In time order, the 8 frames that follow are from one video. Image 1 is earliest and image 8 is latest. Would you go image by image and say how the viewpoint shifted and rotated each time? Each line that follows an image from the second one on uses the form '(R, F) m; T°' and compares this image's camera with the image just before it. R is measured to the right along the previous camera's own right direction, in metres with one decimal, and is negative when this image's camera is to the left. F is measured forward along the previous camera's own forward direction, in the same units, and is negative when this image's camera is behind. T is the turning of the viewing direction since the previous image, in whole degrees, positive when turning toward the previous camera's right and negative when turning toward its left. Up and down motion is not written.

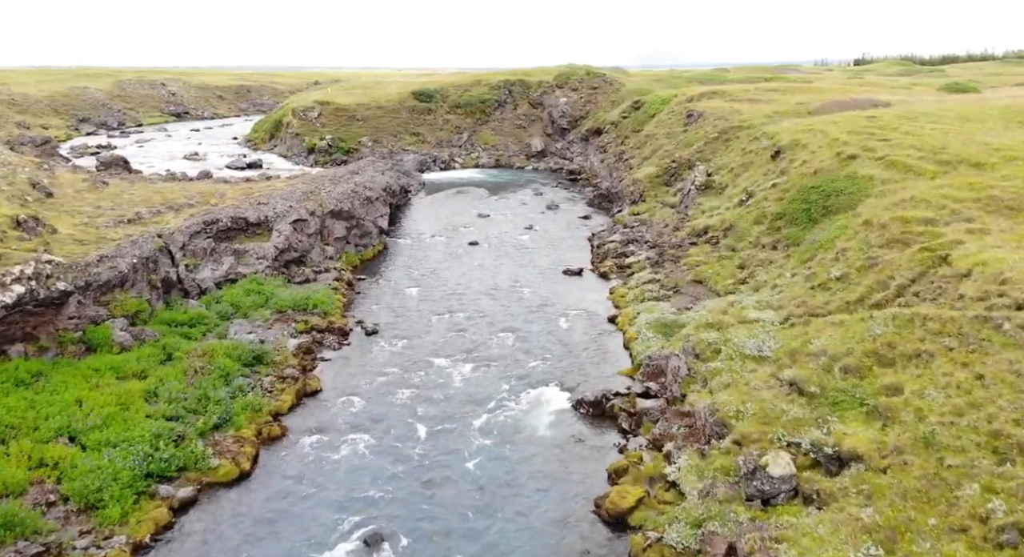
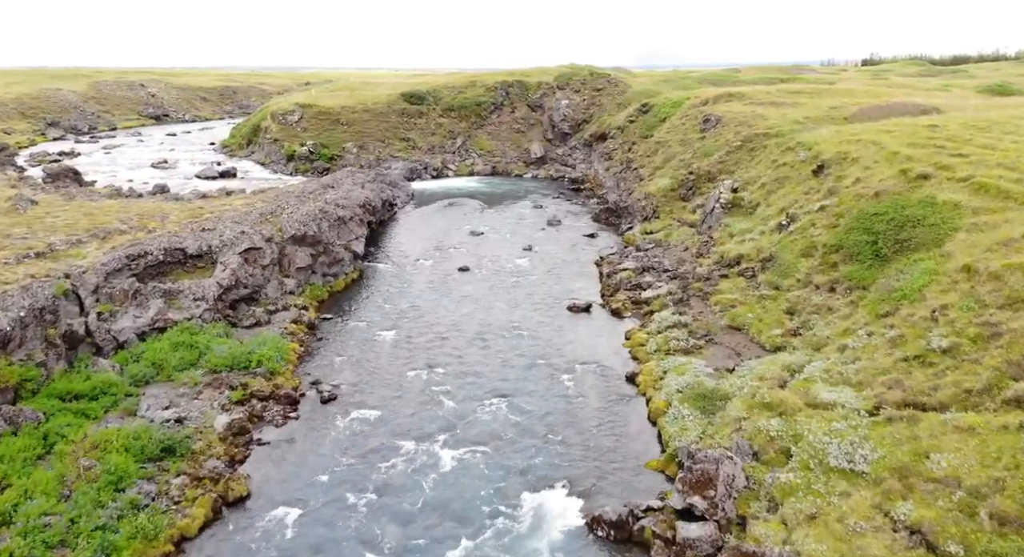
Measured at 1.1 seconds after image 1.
(+0.3, +9.6) m; 0°
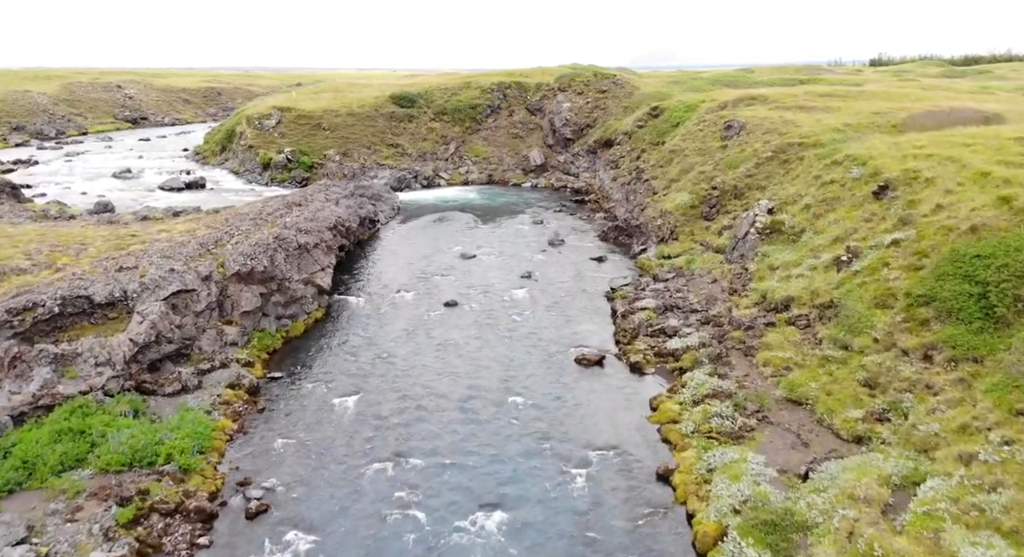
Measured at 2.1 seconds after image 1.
(+0.2, +9.5) m; 0°
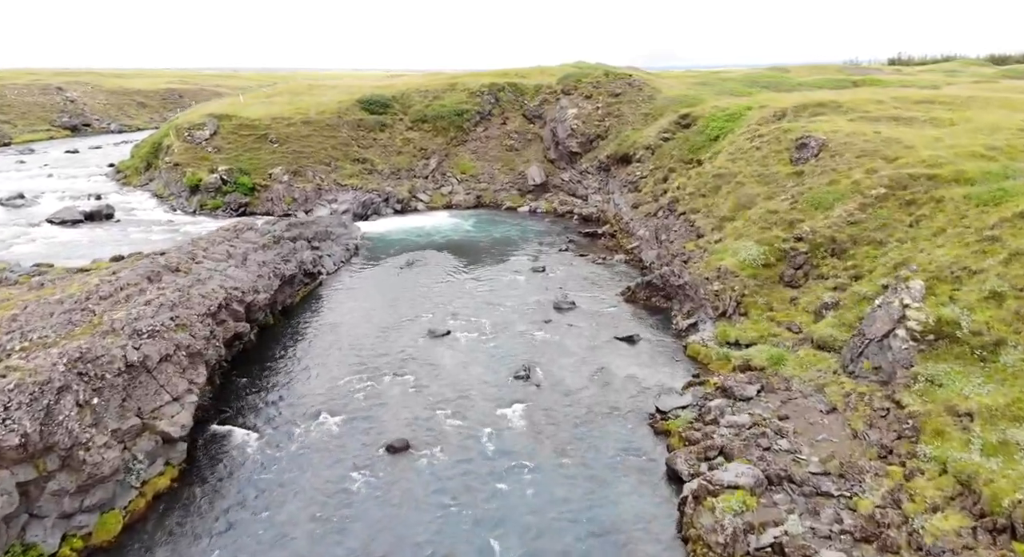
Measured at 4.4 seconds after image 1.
(+0.4, +20.0) m; 0°
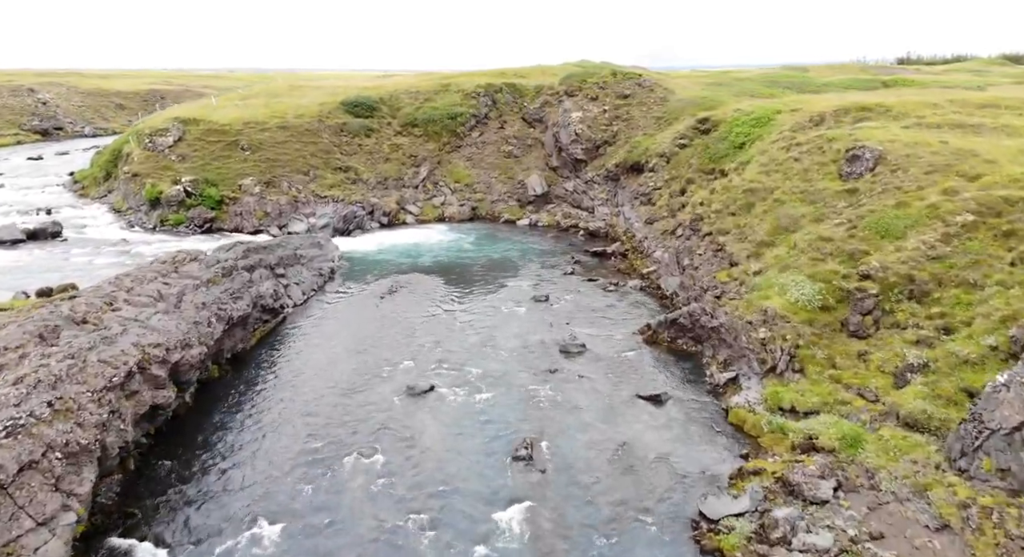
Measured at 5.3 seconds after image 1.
(0.0, +8.1) m; 0°
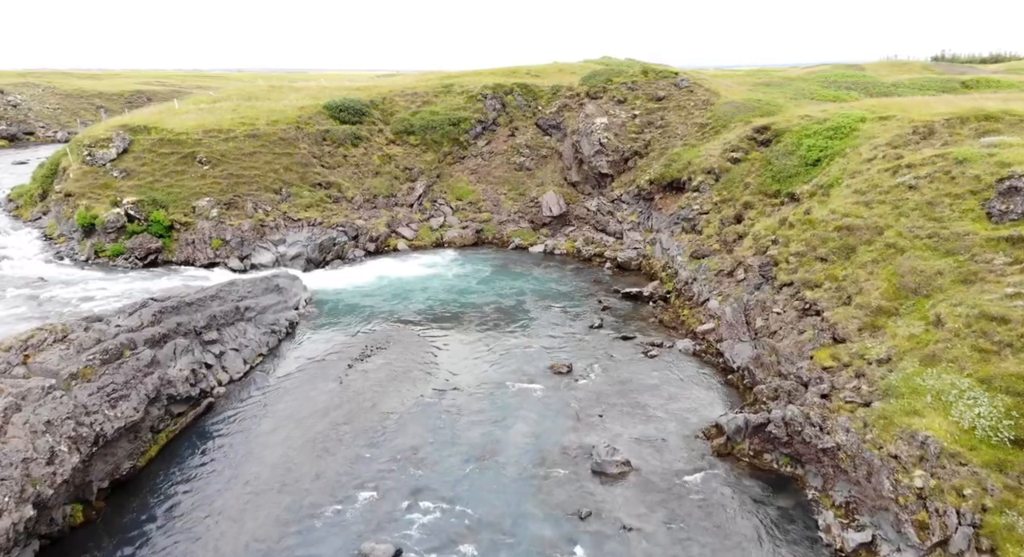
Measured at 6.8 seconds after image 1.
(0.0, +12.6) m; -1°
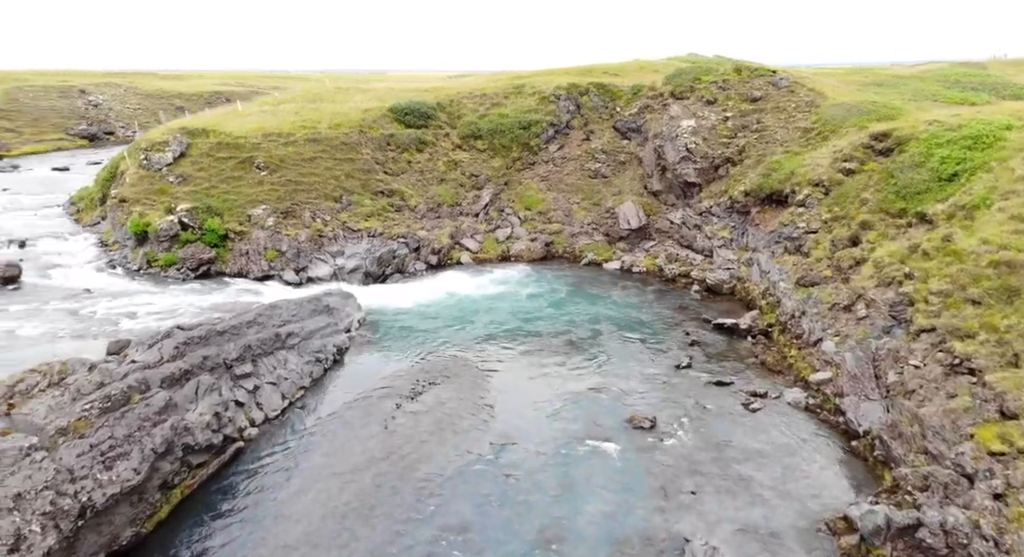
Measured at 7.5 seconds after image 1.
(-0.2, +5.4) m; -5°
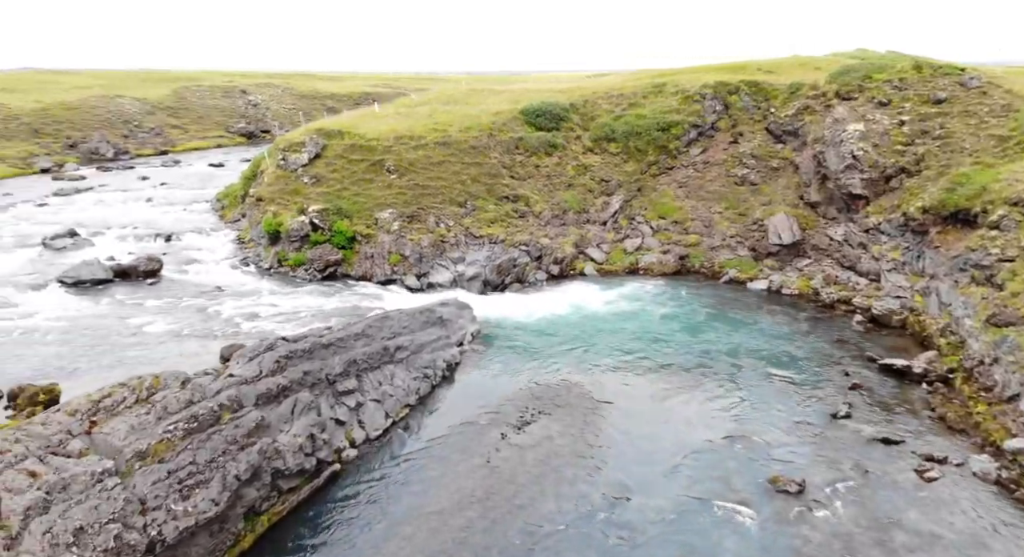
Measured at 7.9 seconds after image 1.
(+0.4, +3.4) m; -10°
